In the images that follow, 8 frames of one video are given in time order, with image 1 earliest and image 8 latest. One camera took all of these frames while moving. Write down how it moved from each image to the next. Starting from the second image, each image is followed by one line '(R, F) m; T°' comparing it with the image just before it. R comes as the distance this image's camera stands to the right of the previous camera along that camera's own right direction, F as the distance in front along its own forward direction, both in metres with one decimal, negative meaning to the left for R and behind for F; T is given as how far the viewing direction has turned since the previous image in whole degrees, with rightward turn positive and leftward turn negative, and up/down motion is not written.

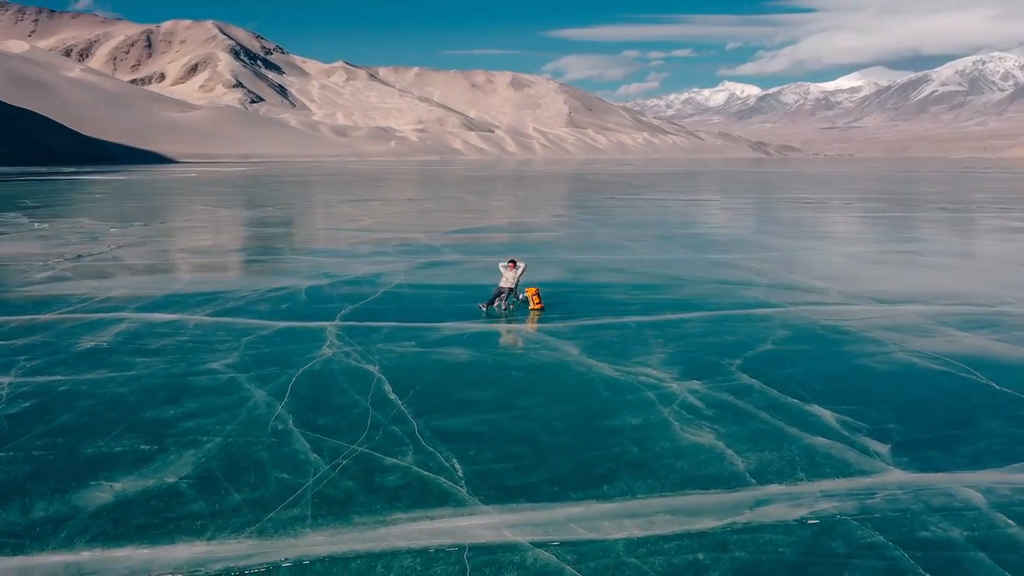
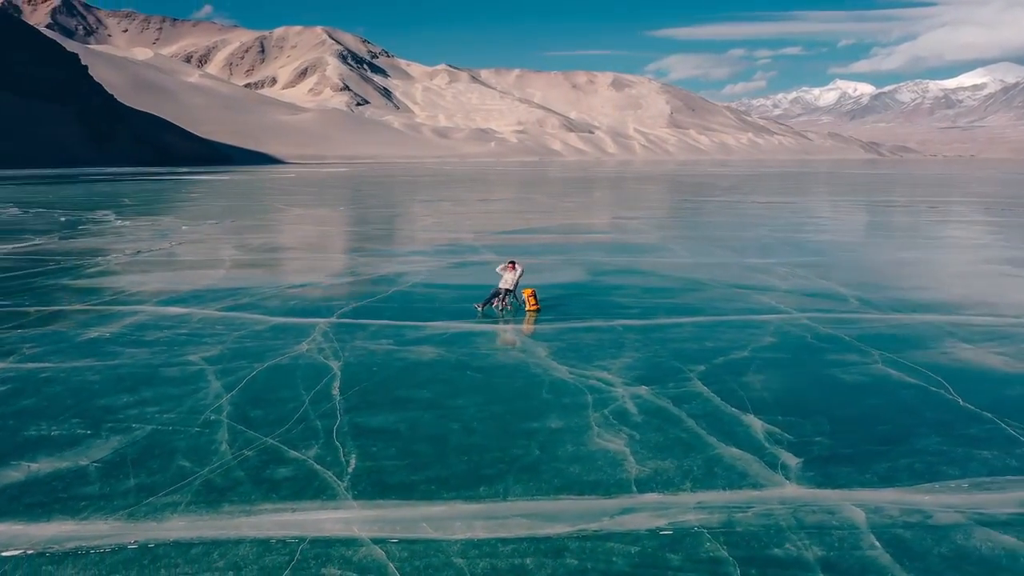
(+1.7, +0.1) m; -7°
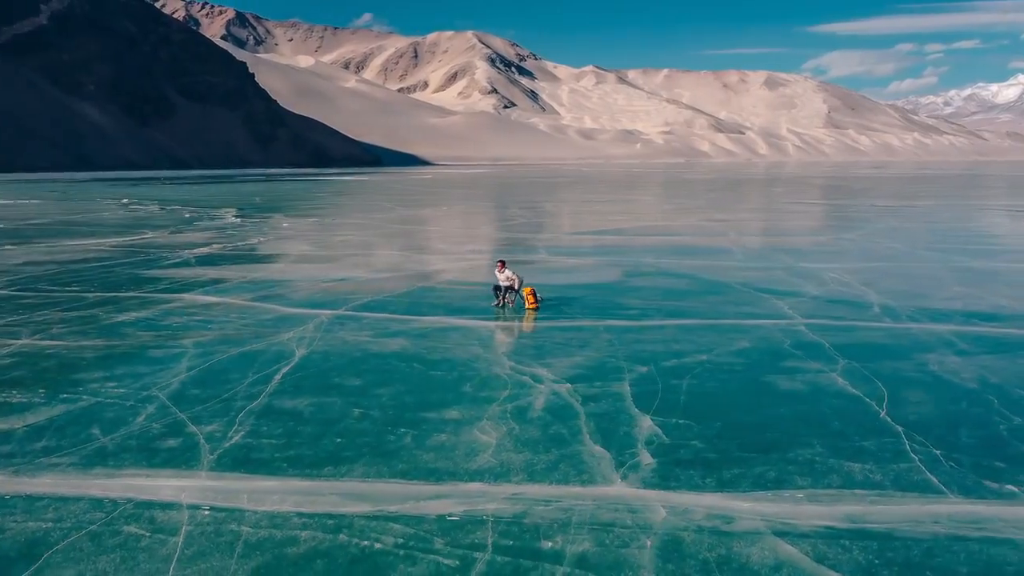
(+2.5, -0.1) m; -10°
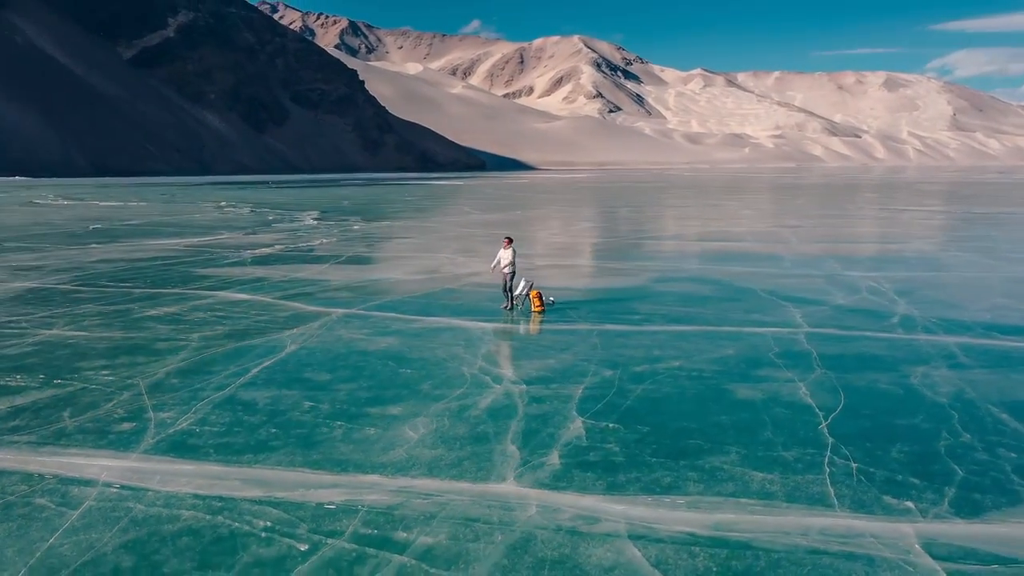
(+1.7, -0.1) m; -7°
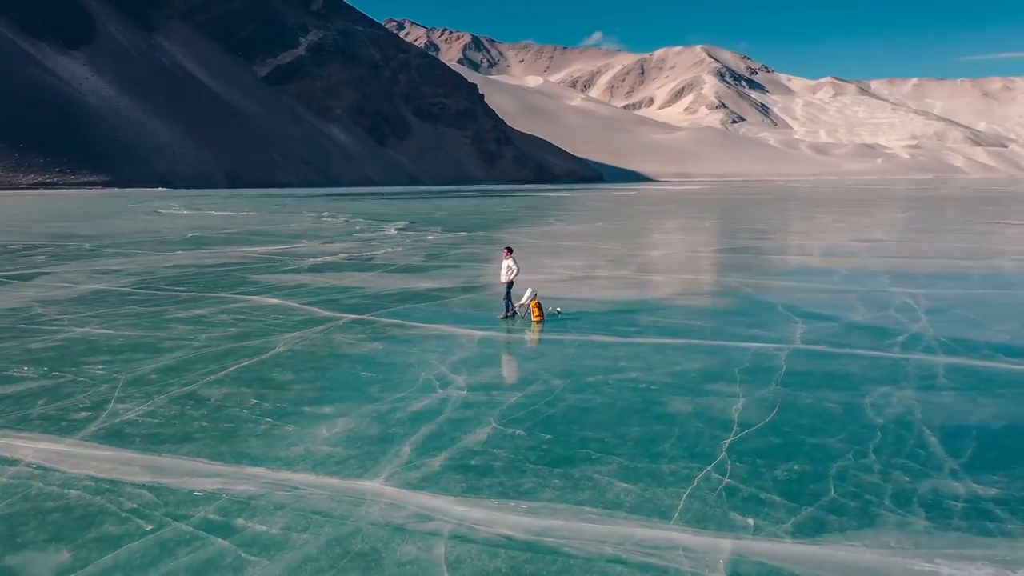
(+2.1, -0.1) m; -8°
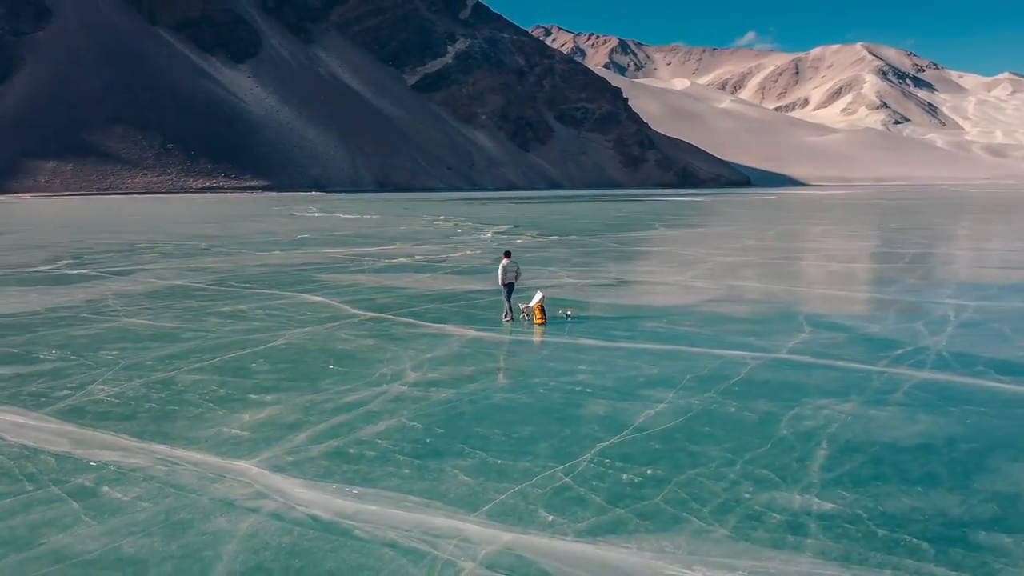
(+2.6, -0.1) m; -10°
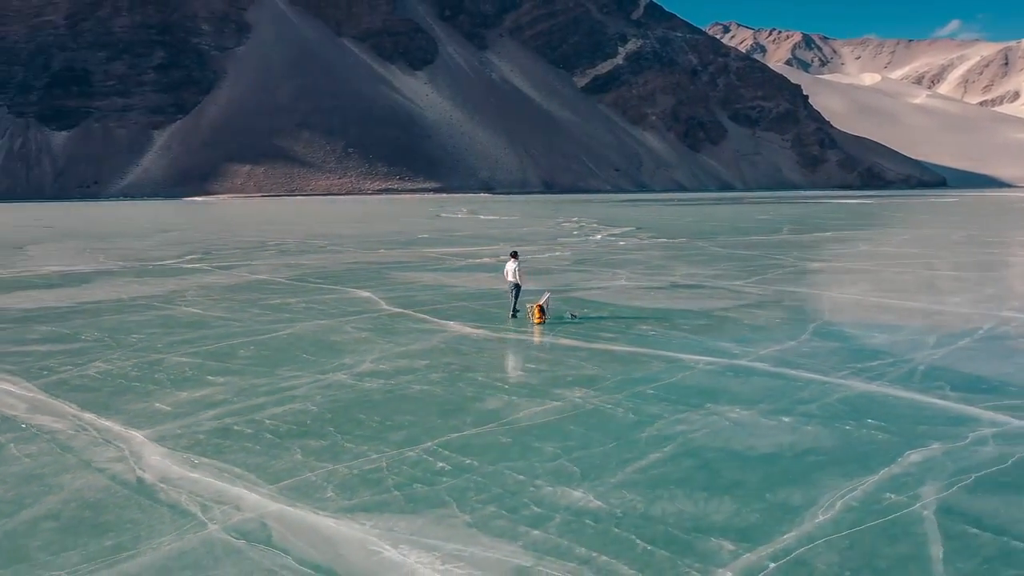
(+3.2, -0.1) m; -12°
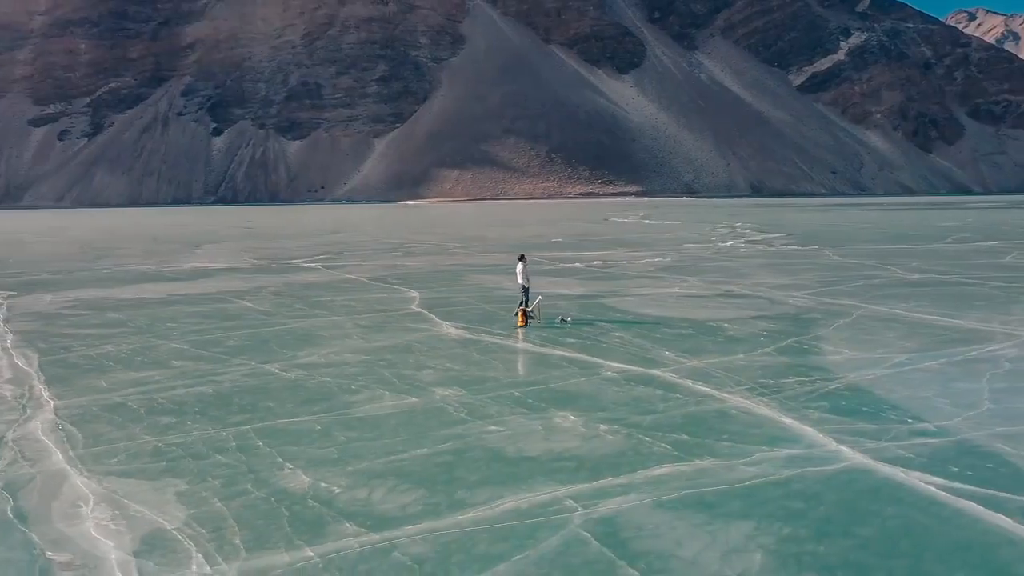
(+4.3, 0.0) m; -14°
